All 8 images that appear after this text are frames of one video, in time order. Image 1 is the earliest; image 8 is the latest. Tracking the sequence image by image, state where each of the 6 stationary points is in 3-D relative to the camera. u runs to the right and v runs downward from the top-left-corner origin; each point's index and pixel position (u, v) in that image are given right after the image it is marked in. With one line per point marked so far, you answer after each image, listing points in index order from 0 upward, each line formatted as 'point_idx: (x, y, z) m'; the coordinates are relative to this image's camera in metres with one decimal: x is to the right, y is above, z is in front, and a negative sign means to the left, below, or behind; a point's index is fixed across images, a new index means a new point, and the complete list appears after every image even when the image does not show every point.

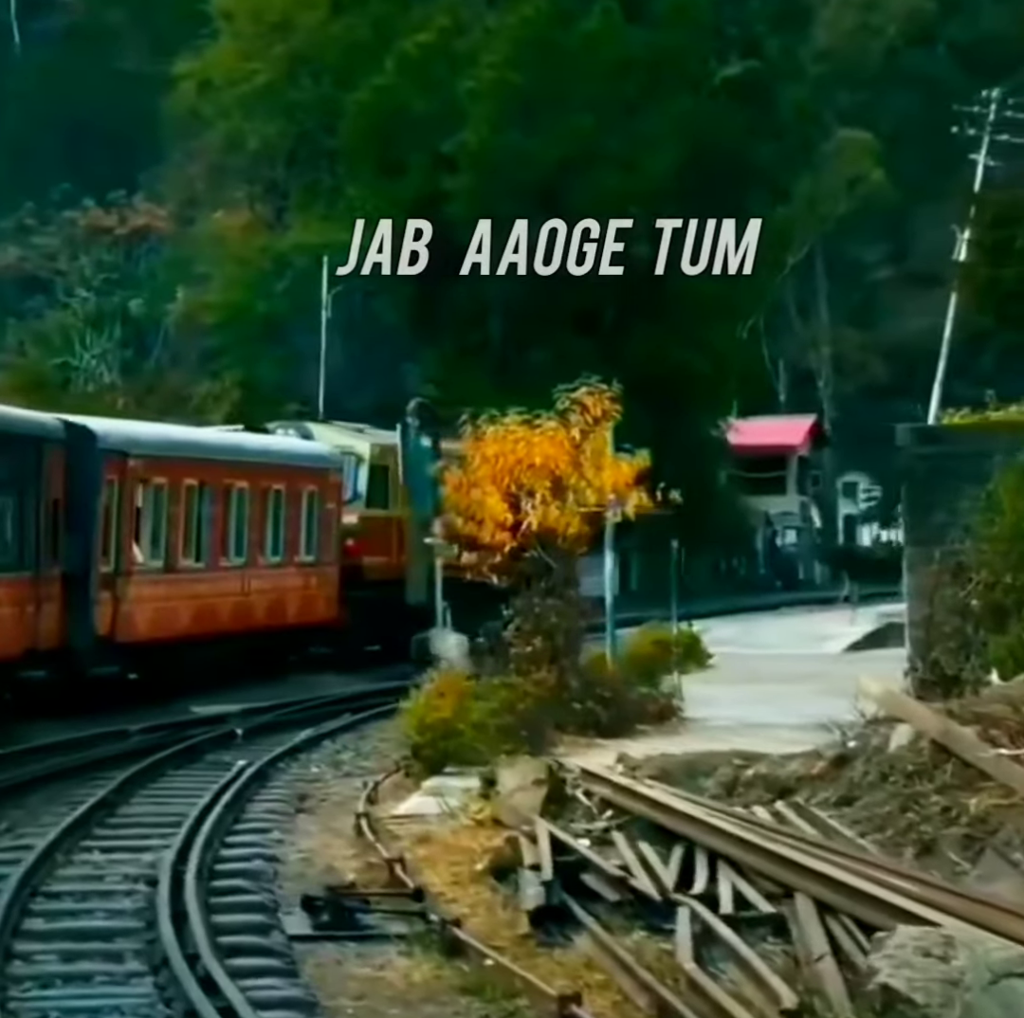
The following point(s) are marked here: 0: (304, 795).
0: (-1.4, -2.0, +20.0) m
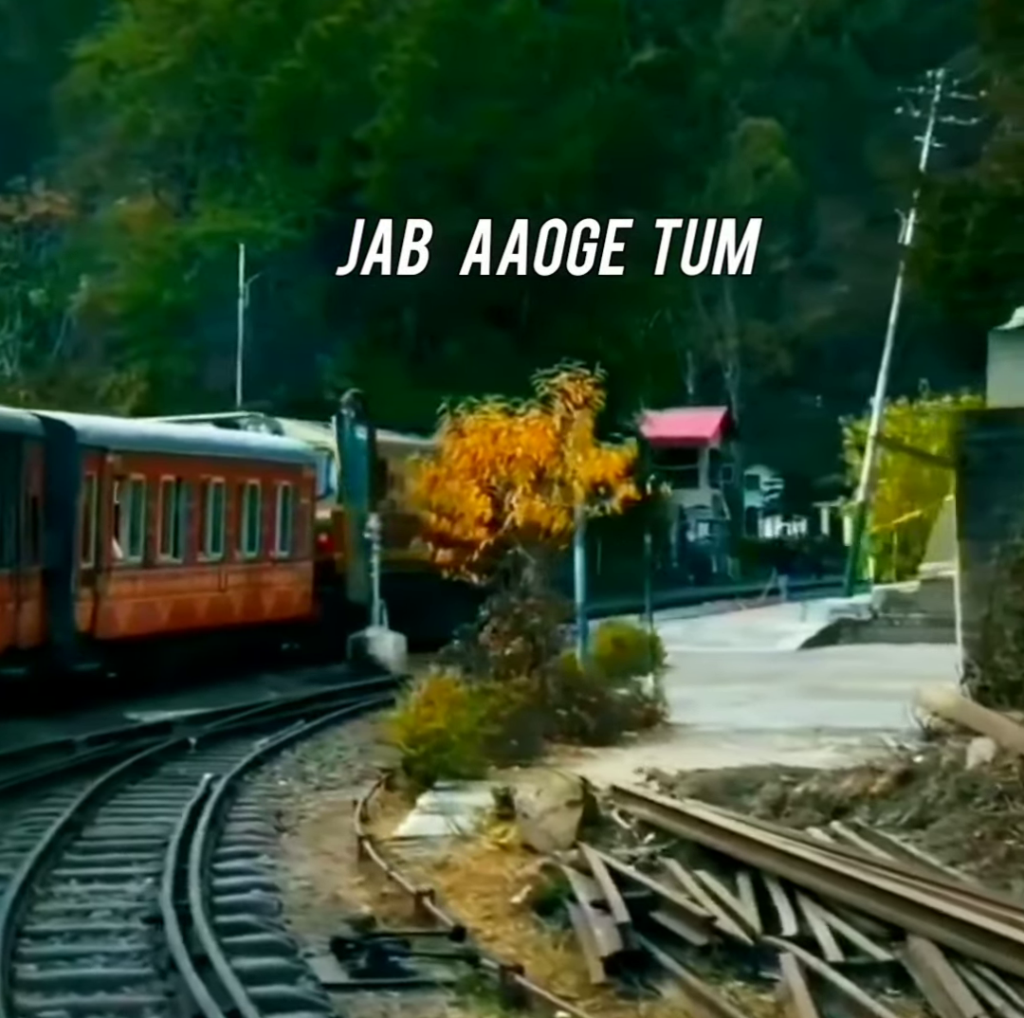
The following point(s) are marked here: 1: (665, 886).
0: (-1.5, -1.9, +18.6) m
1: (+0.7, -1.6, +12.4) m
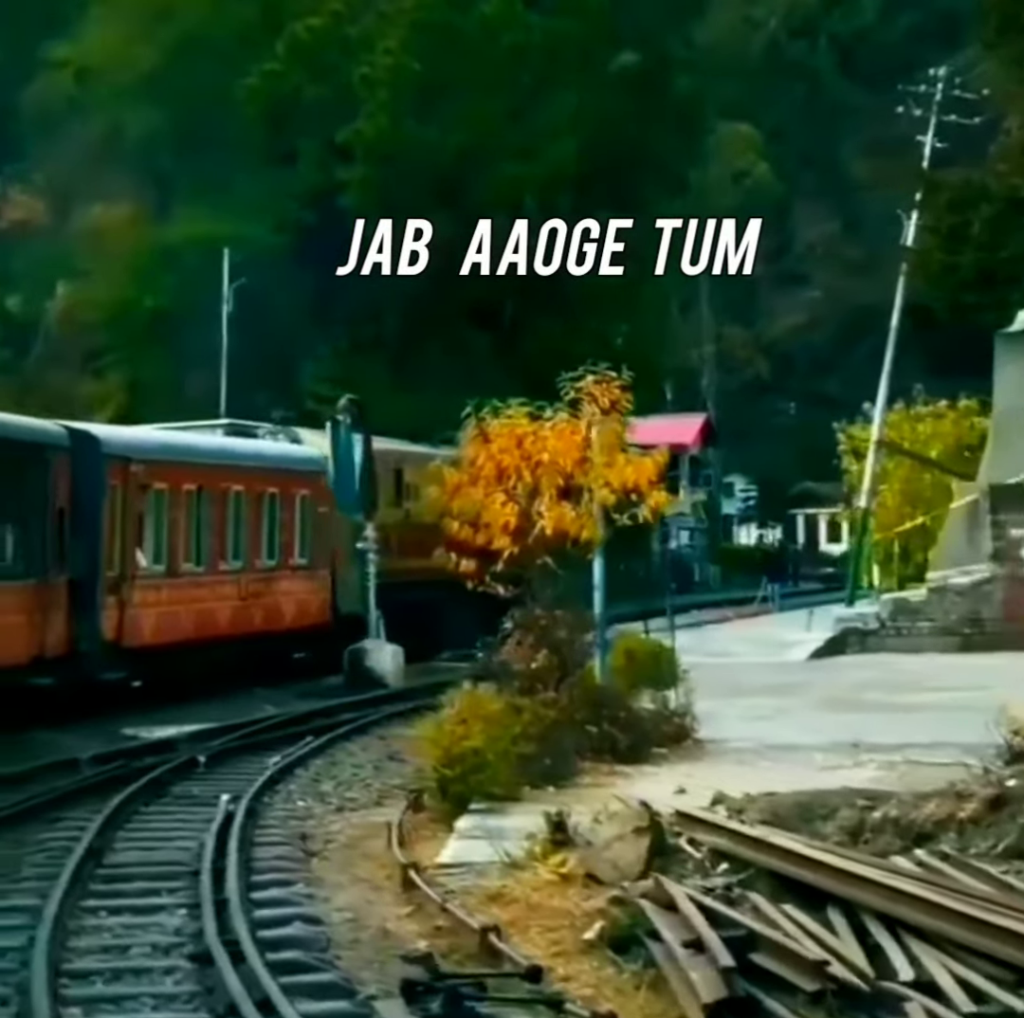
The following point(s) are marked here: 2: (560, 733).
0: (-1.2, -2.0, +17.7) m
1: (+1.0, -1.7, +11.6) m
2: (+0.3, -1.5, +19.1) m
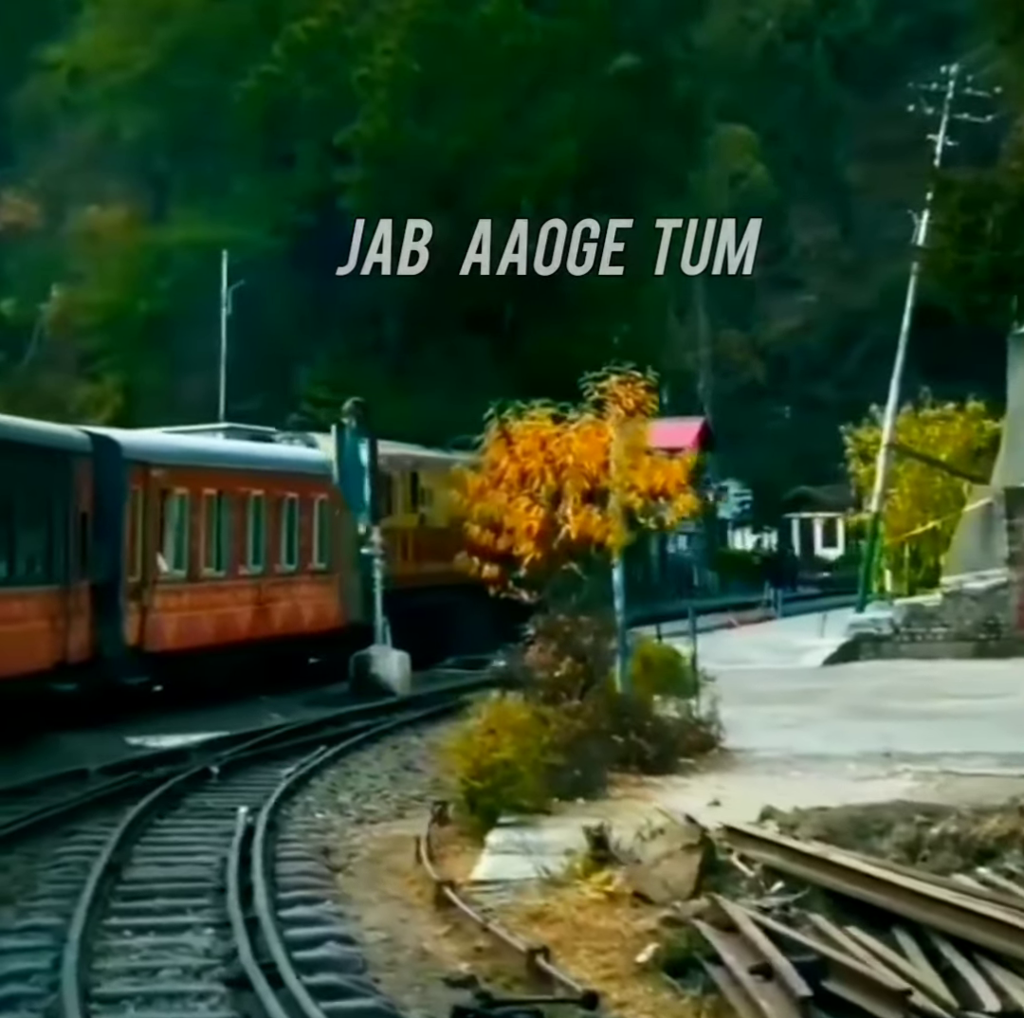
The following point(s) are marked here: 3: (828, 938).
0: (-1.1, -2.0, +17.2) m
1: (+1.2, -1.7, +11.1) m
2: (+0.4, -1.5, +18.6) m
3: (+1.2, -1.7, +11.3) m
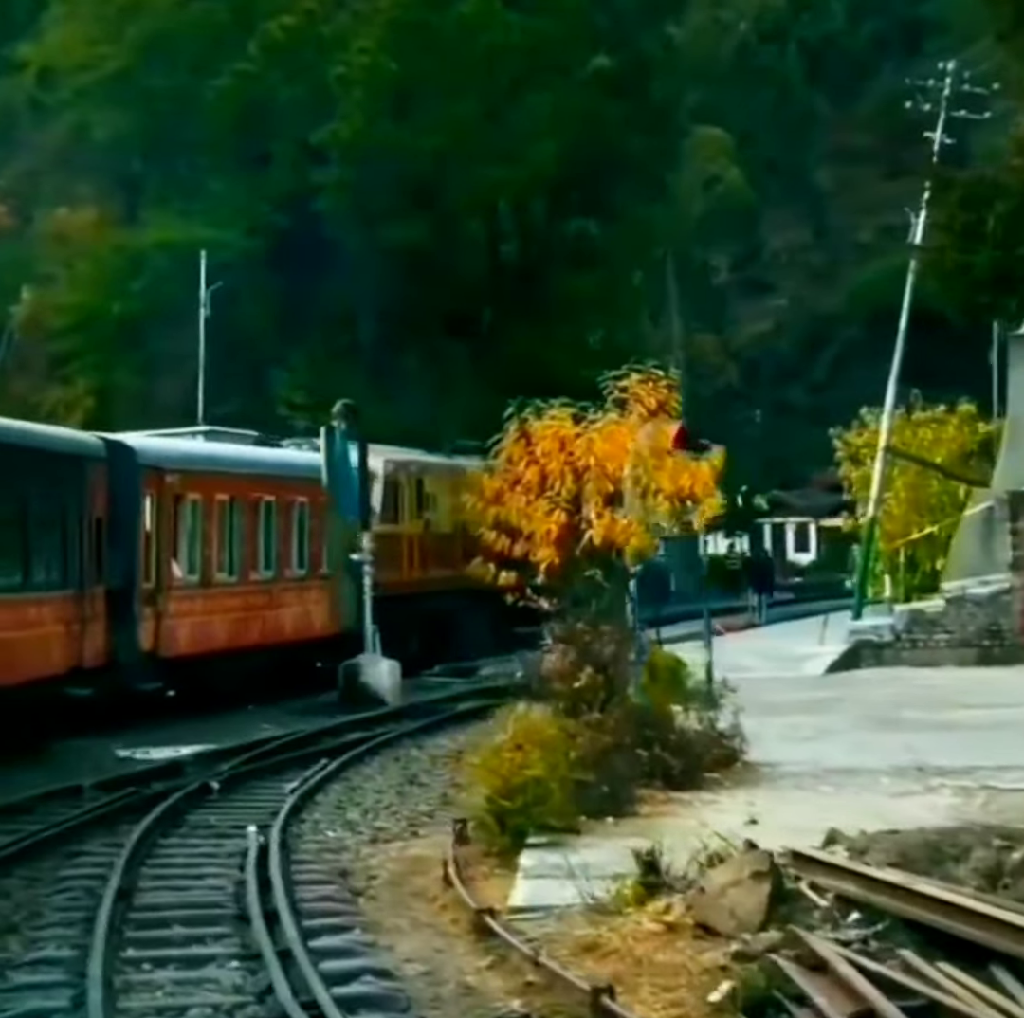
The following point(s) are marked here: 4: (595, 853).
0: (-0.9, -2.0, +16.3) m
1: (+1.5, -1.7, +10.2) m
2: (+0.6, -1.5, +17.7) m
3: (+1.5, -1.7, +10.5) m
4: (+0.4, -1.8, +15.2) m
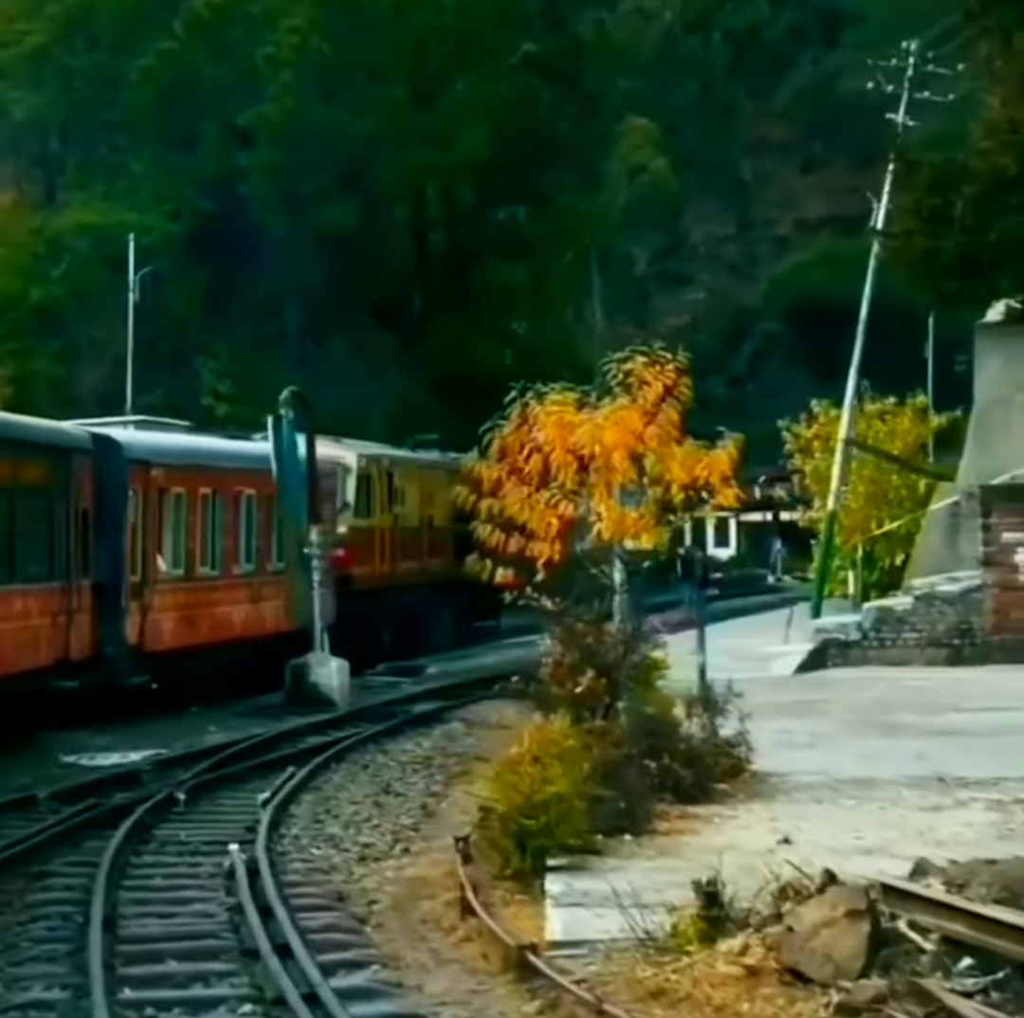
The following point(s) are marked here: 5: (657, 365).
0: (-0.8, -2.0, +14.9) m
1: (+1.7, -1.6, +8.9) m
2: (+0.6, -1.5, +16.4) m
3: (+1.7, -1.6, +9.2) m
4: (+0.5, -1.7, +13.9) m
5: (+0.9, +0.9, +18.5) m
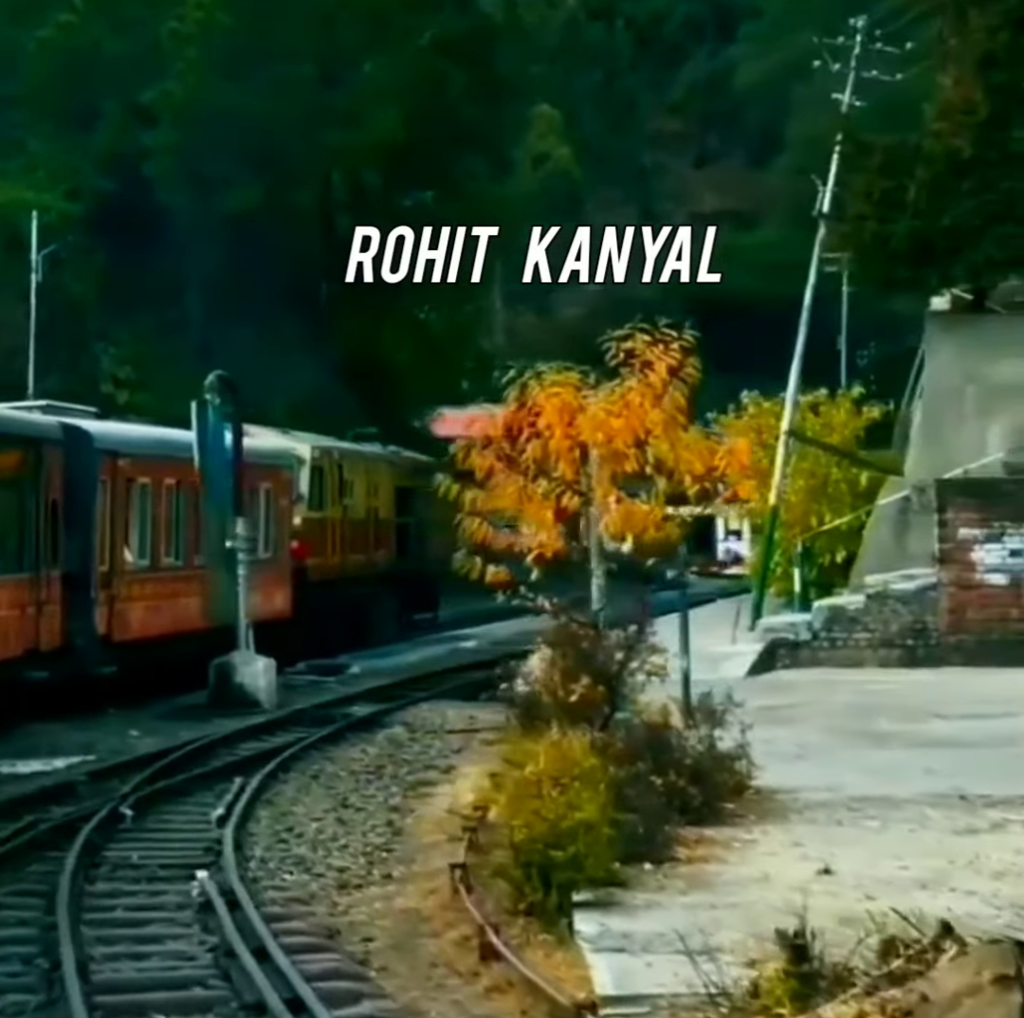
0: (-0.8, -1.9, +13.3) m
1: (+2.1, -1.6, +7.4) m
2: (+0.6, -1.4, +14.8) m
3: (+2.0, -1.6, +7.7) m
4: (+0.7, -1.7, +12.3) m
5: (+0.9, +1.0, +16.9) m
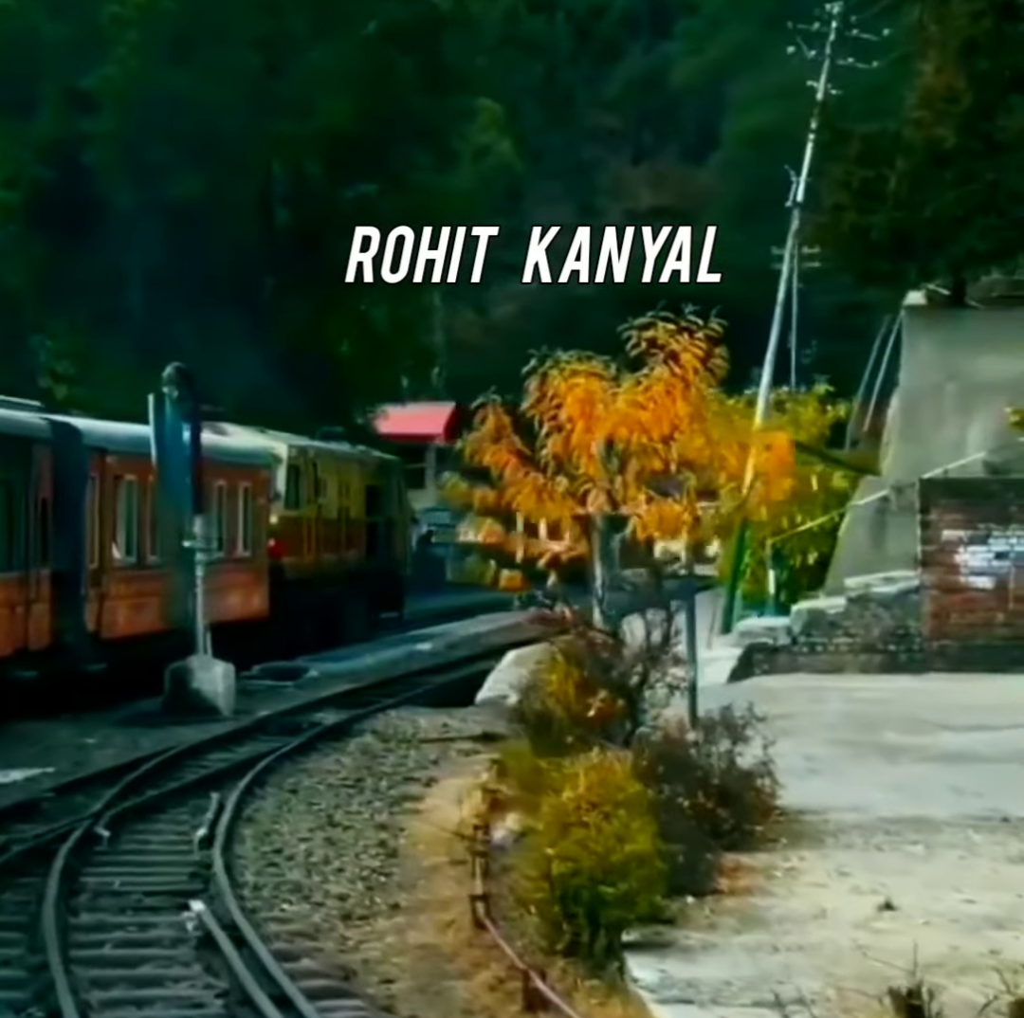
0: (-0.6, -1.9, +12.1) m
1: (+2.4, -1.6, +6.2) m
2: (+0.7, -1.4, +13.6) m
3: (+2.3, -1.6, +6.5) m
4: (+0.8, -1.7, +11.1) m
5: (+0.9, +0.9, +15.7) m
